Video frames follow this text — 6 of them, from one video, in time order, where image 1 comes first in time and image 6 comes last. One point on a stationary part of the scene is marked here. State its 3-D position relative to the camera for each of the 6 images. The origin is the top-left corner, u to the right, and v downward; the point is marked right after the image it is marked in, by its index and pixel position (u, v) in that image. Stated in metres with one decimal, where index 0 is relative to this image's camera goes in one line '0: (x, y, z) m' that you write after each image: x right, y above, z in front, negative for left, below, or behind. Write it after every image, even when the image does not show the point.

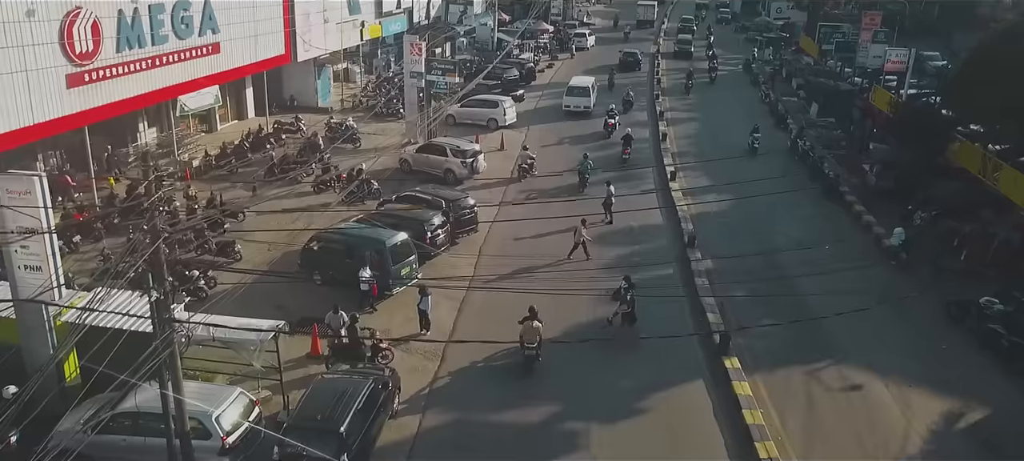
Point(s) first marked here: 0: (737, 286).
0: (+4.5, -1.1, +16.6) m
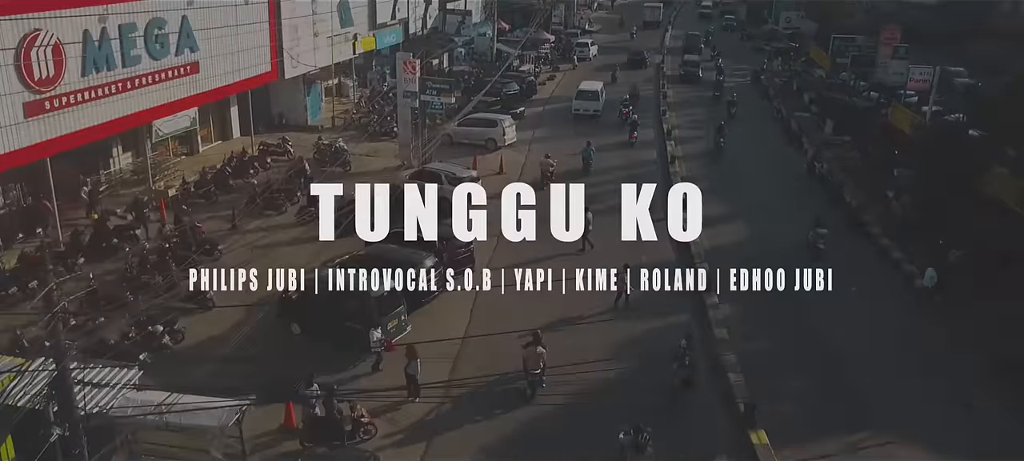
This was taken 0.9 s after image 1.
0: (+4.5, -1.9, +15.1) m
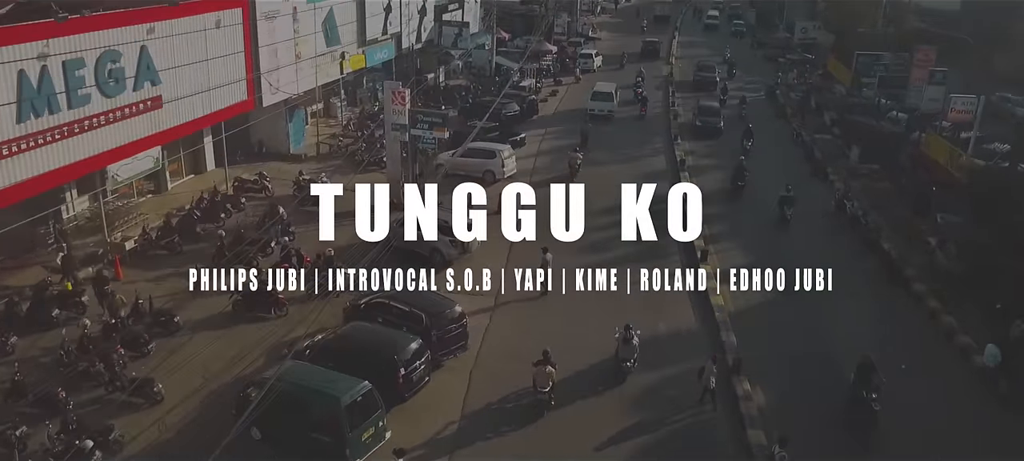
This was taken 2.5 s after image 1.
0: (+4.5, -3.2, +12.9) m
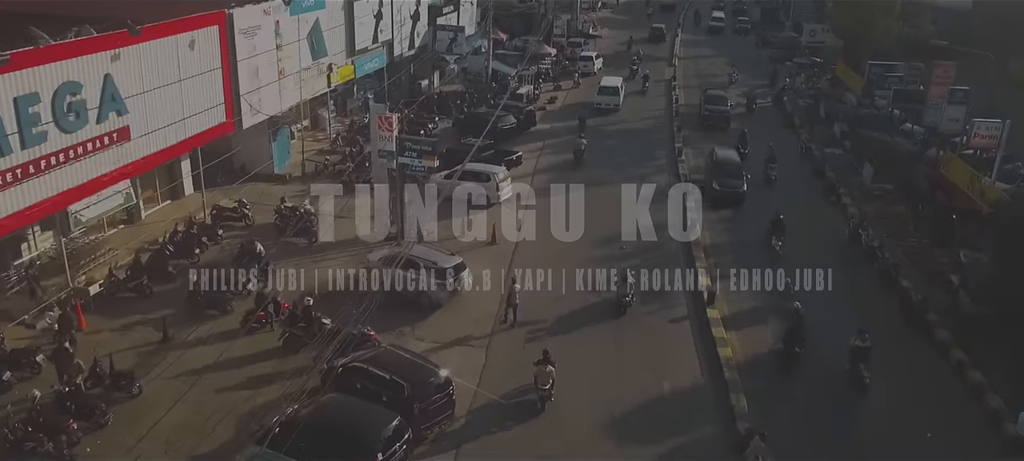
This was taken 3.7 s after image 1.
0: (+4.3, -4.1, +11.7) m
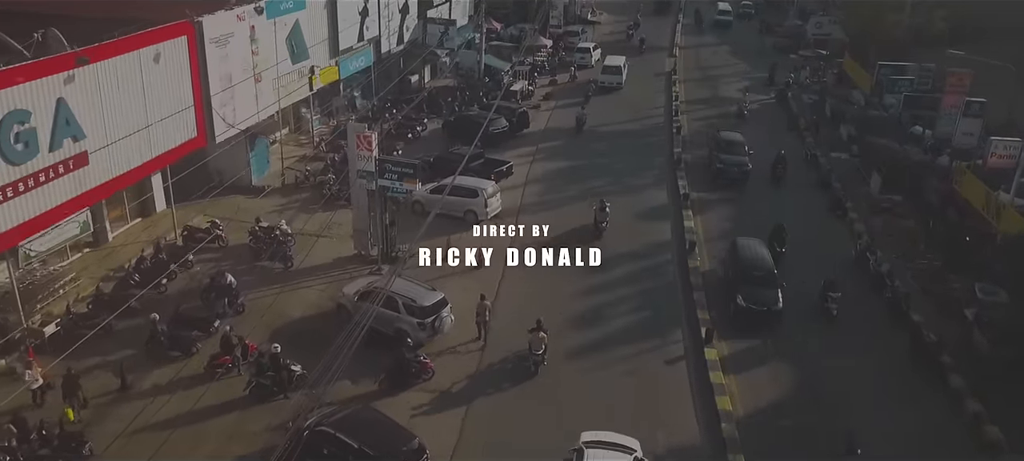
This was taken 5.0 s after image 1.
0: (+4.0, -5.0, +10.7) m
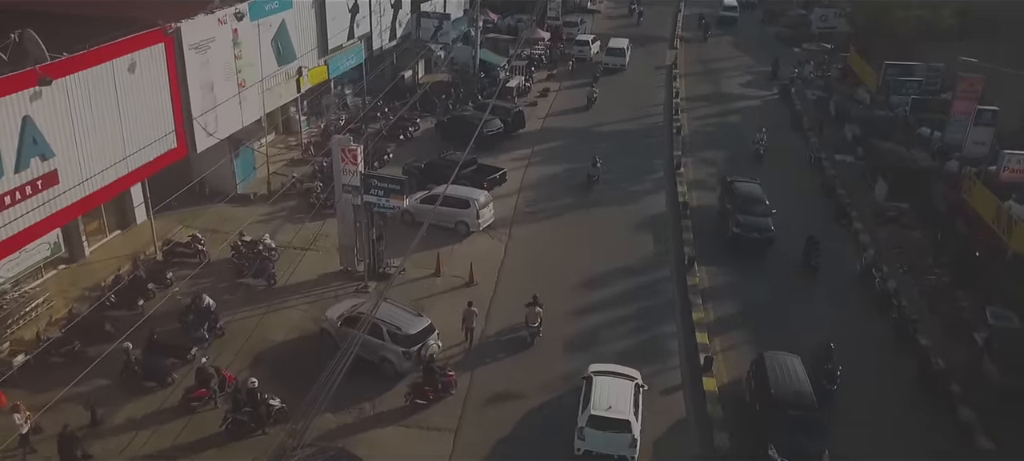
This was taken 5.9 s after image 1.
0: (+3.8, -5.5, +10.1) m
